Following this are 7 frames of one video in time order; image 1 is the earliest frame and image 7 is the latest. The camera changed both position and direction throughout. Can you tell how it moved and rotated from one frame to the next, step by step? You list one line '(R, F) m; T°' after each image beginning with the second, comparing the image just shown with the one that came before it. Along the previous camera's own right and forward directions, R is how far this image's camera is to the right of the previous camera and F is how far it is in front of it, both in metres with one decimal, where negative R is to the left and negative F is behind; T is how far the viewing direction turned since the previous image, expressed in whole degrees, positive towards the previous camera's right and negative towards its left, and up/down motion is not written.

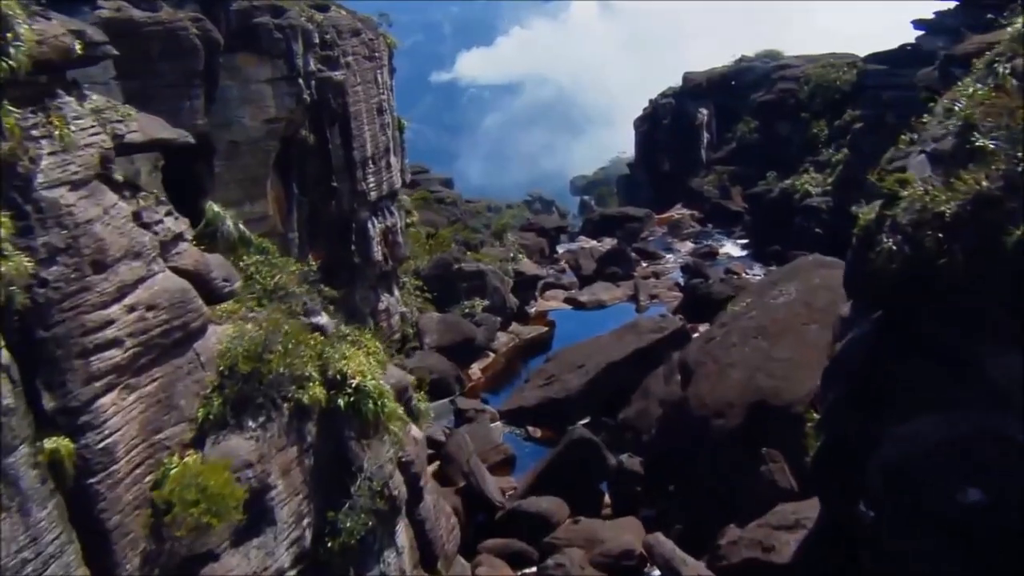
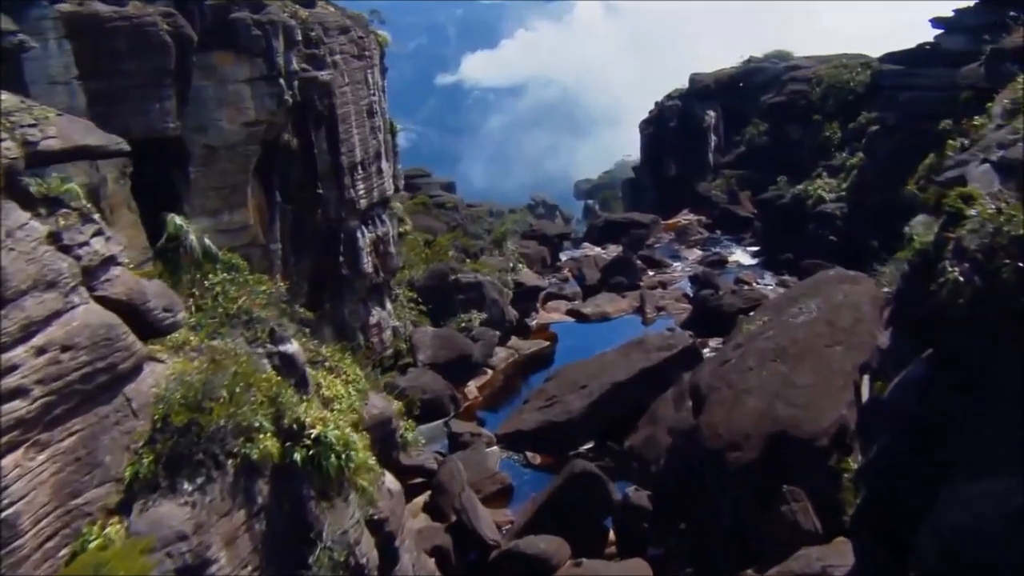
(+0.1, +1.7) m; 0°
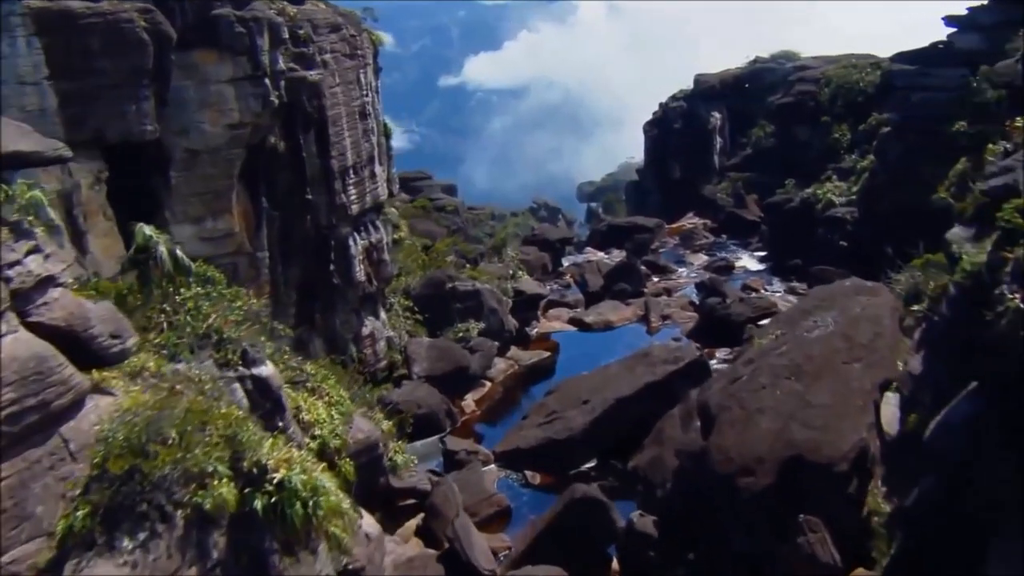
(+0.1, +1.1) m; 0°
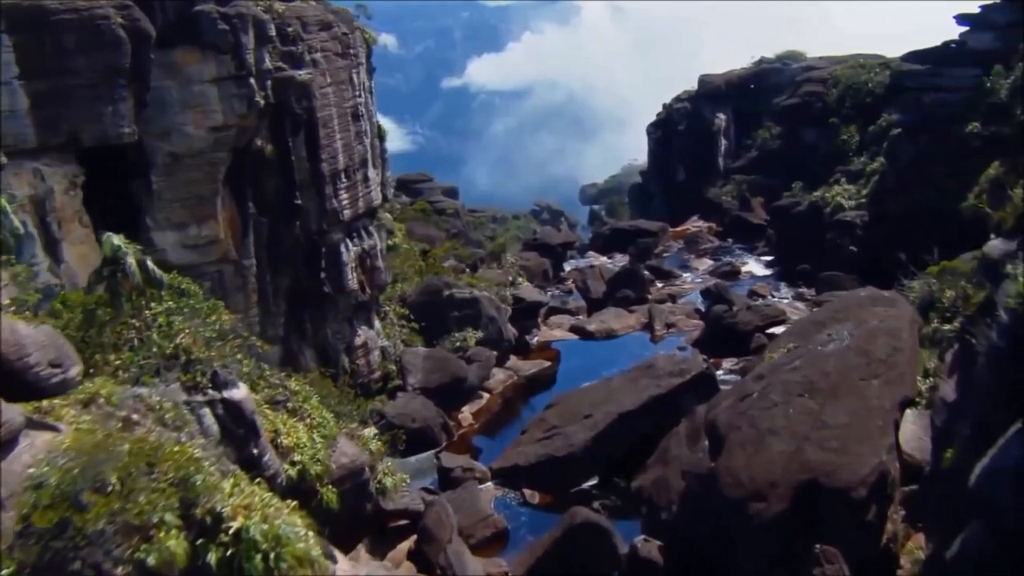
(+0.1, +1.0) m; 0°
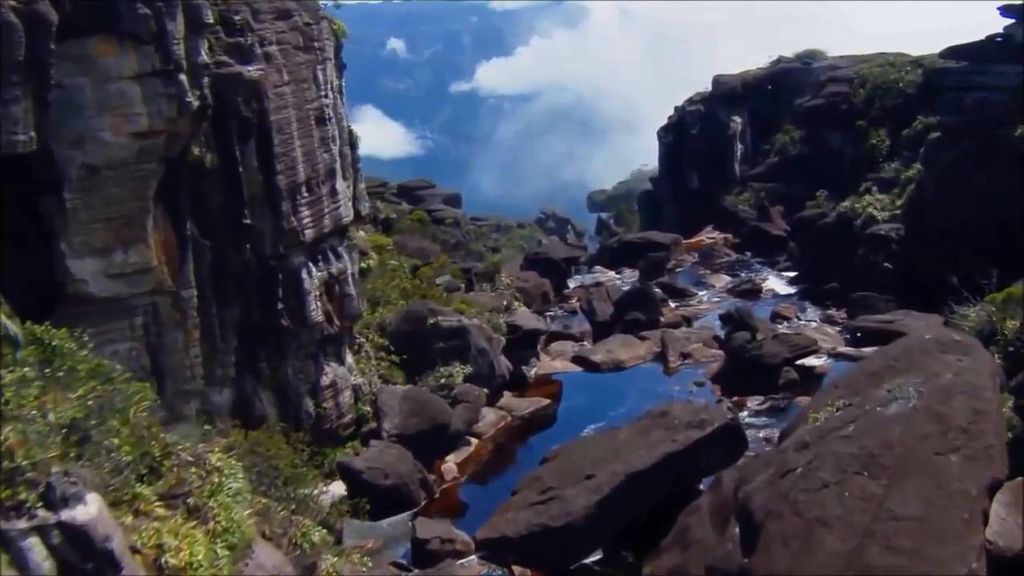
(+0.3, +3.4) m; 0°
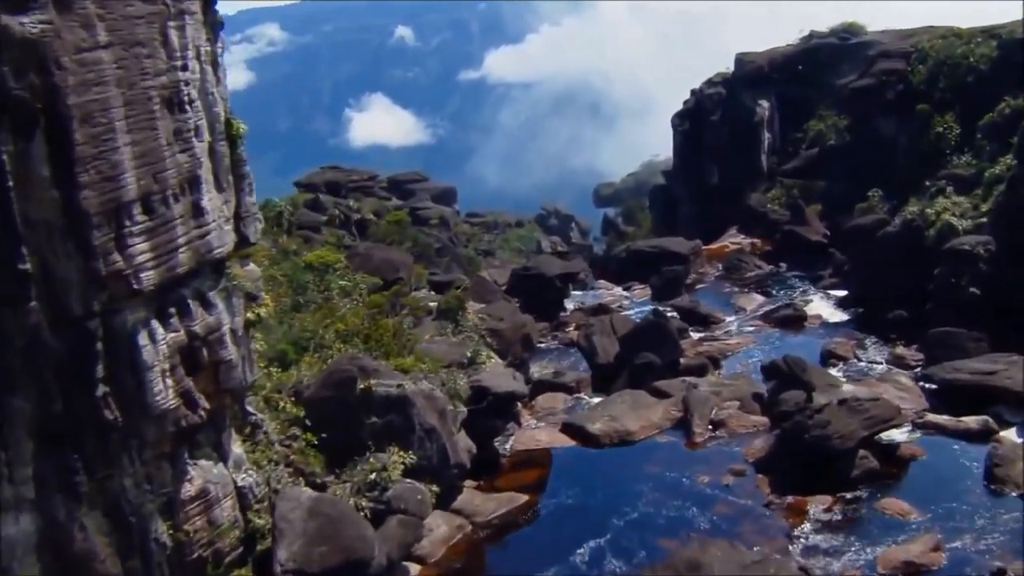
(+0.6, +7.0) m; 0°
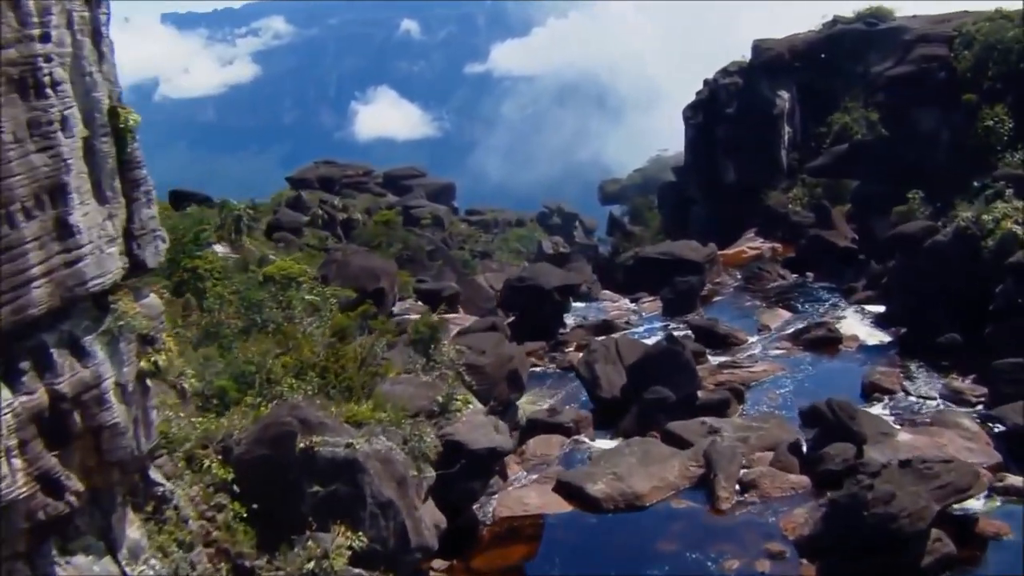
(+0.3, +3.6) m; 0°
